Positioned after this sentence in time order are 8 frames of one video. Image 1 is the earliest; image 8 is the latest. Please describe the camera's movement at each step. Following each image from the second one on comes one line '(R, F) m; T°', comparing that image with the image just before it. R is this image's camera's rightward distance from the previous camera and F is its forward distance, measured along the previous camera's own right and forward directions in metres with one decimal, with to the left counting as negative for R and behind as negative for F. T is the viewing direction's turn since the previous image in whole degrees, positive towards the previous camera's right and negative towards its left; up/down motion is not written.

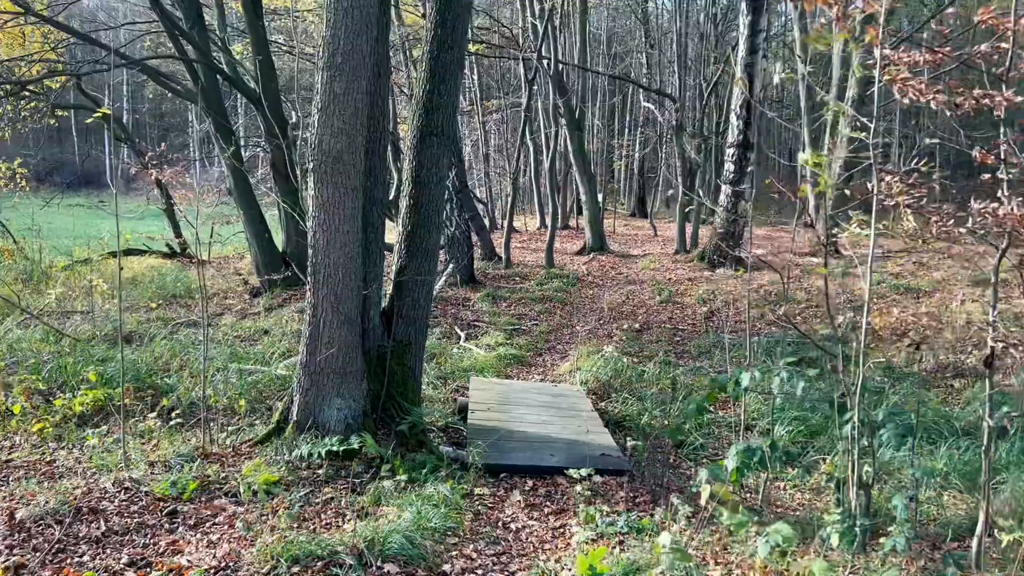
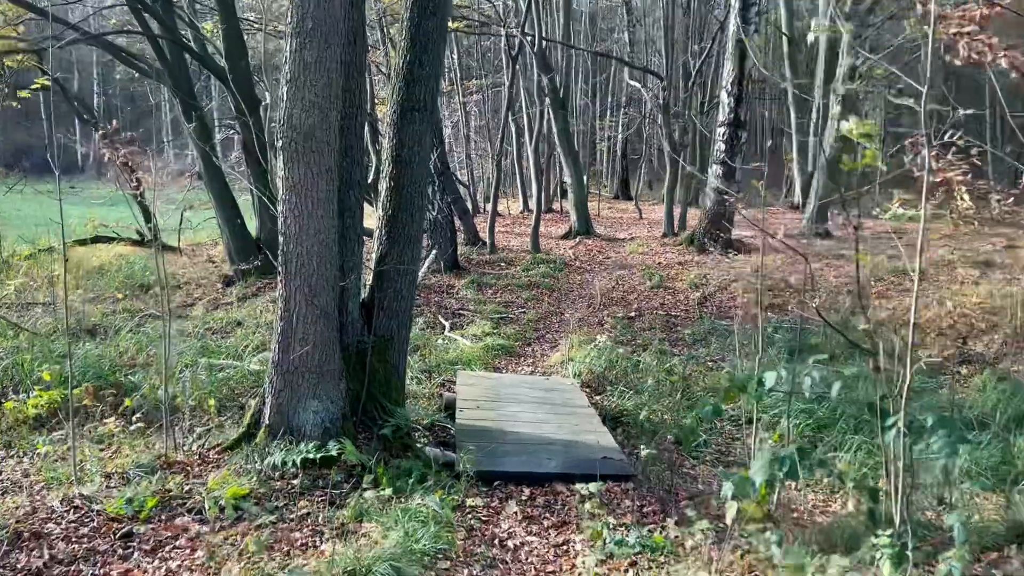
(-0.1, +0.5) m; +1°
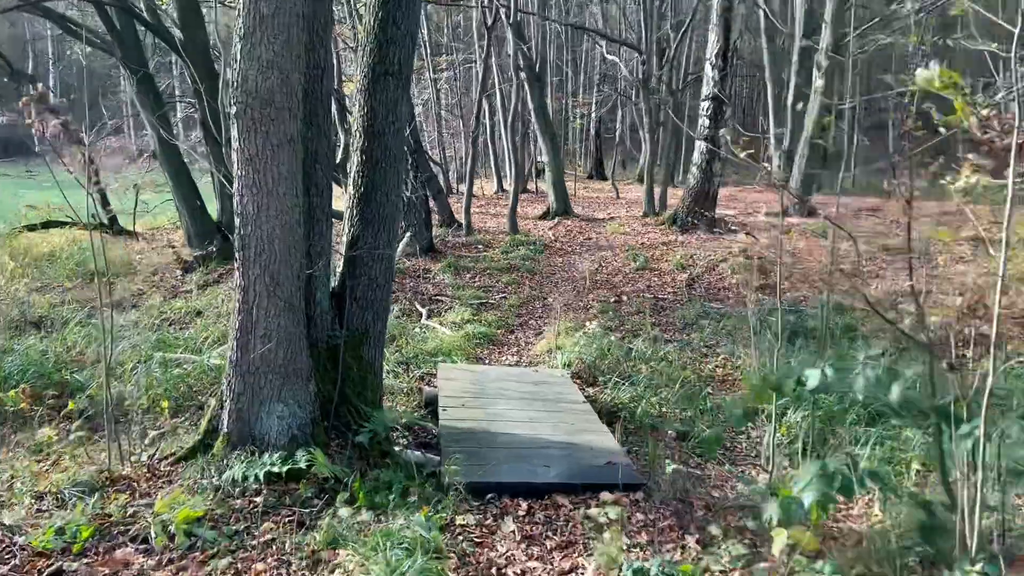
(-0.1, +0.6) m; +2°
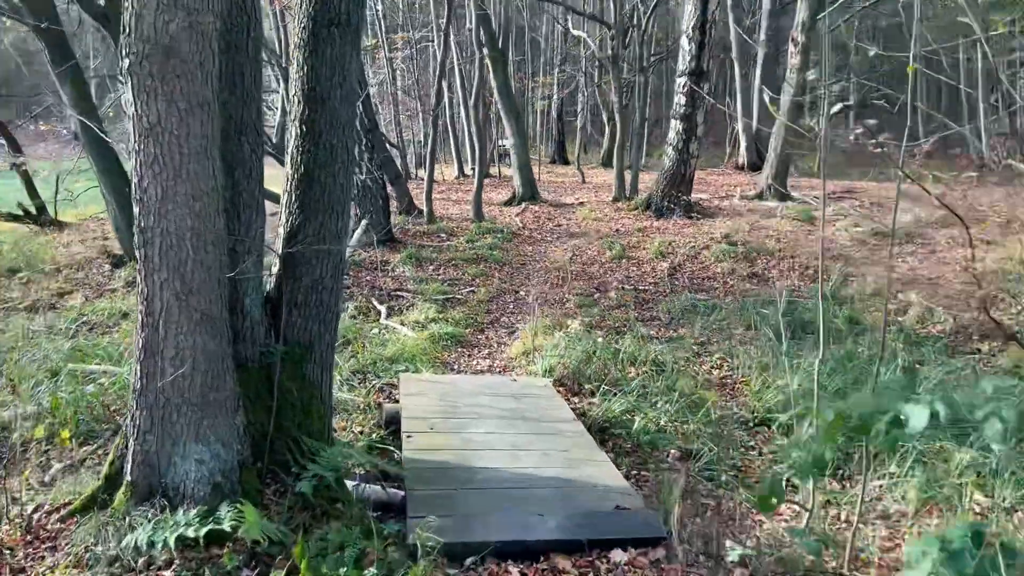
(-0.1, +0.9) m; +3°
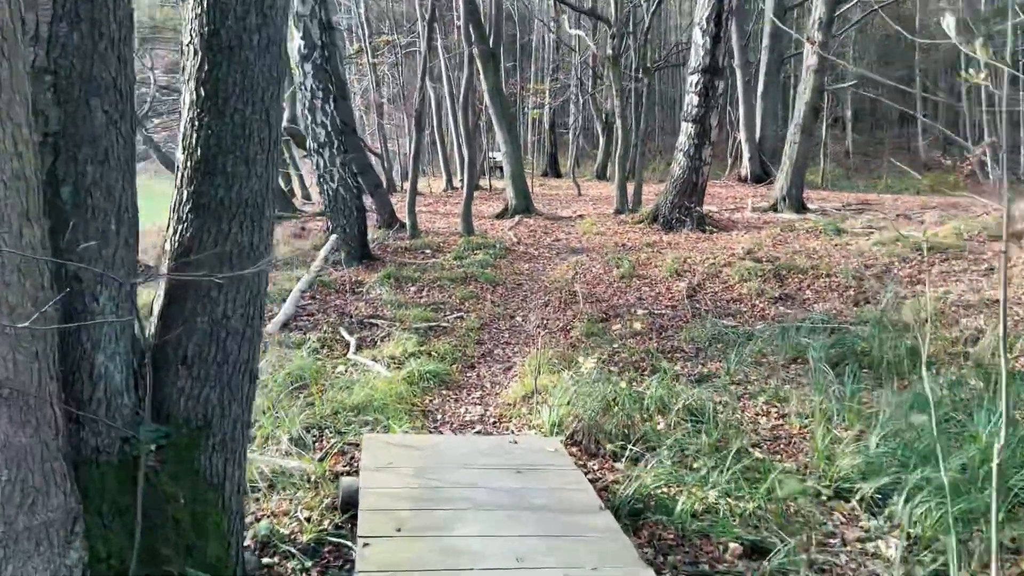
(0.0, +1.4) m; +1°
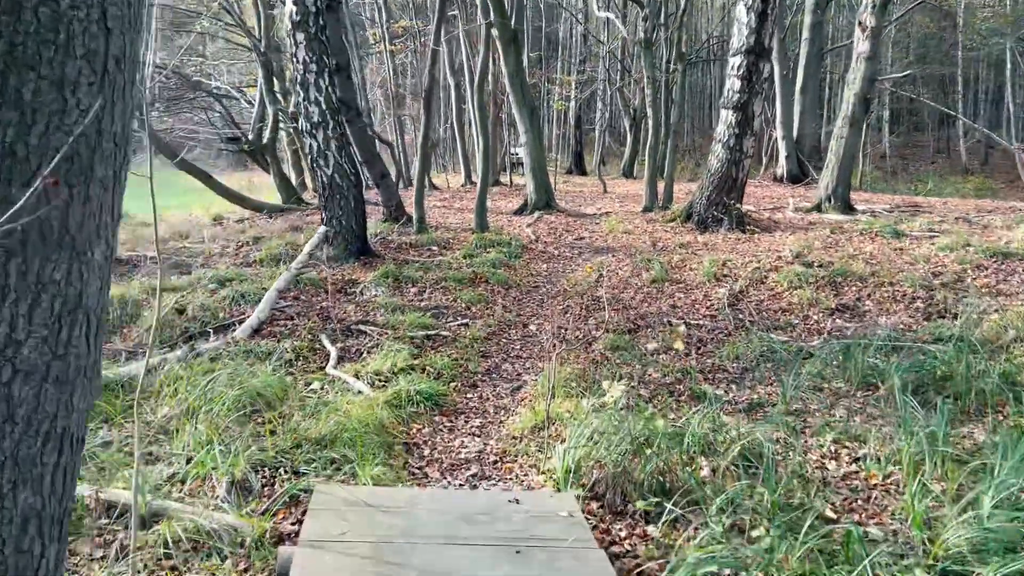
(+0.1, +1.1) m; -2°
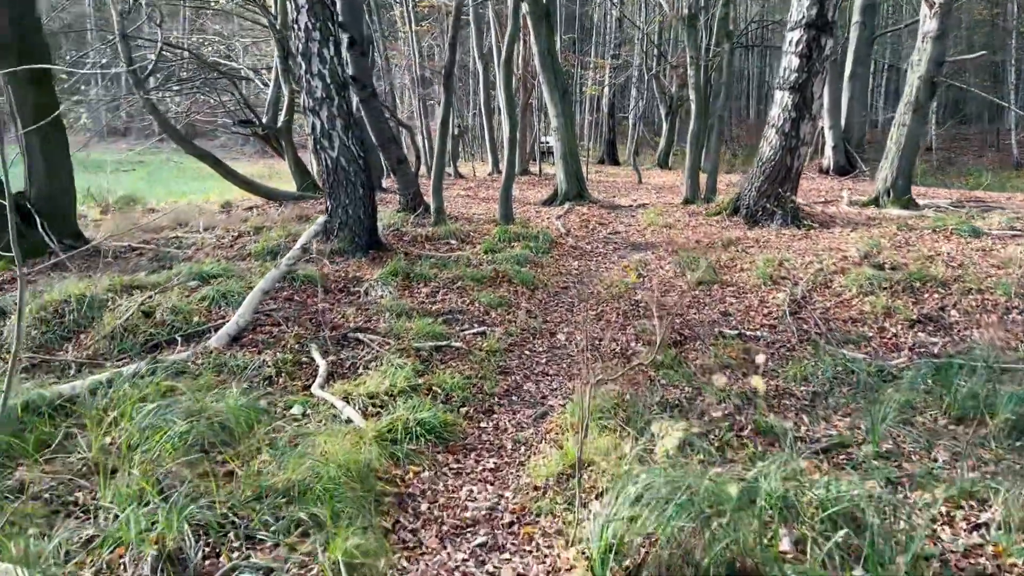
(0.0, +1.0) m; -2°
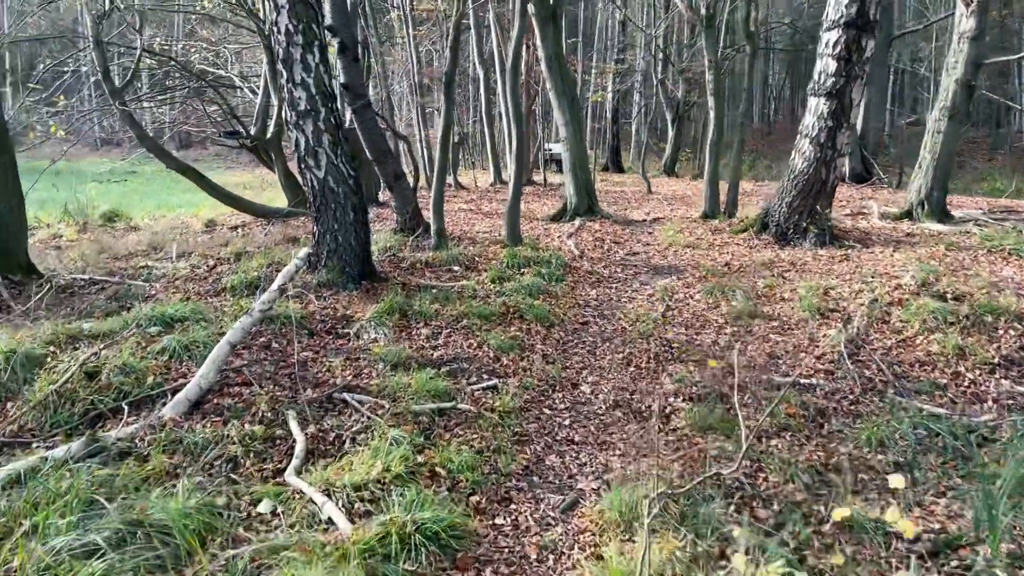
(-0.1, +0.9) m; 0°
